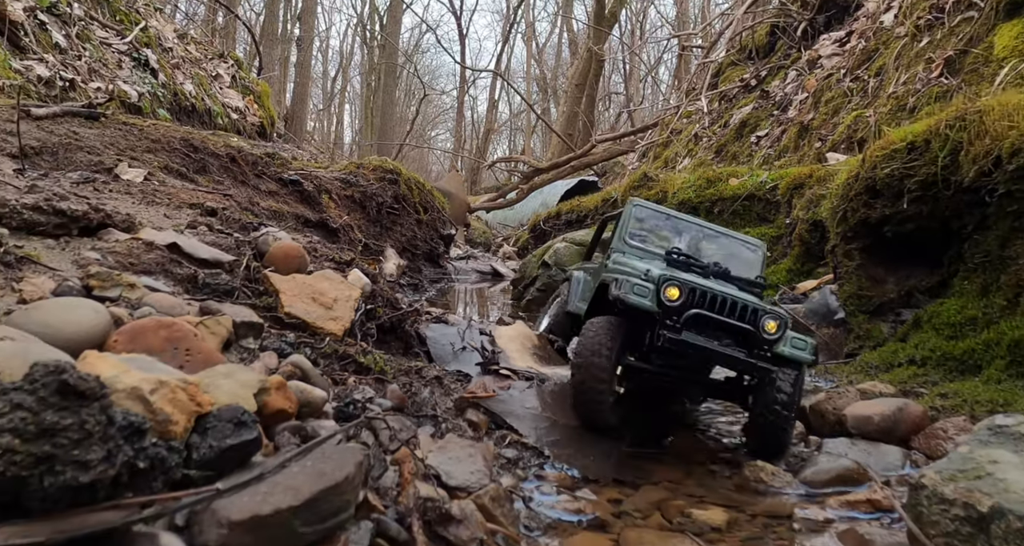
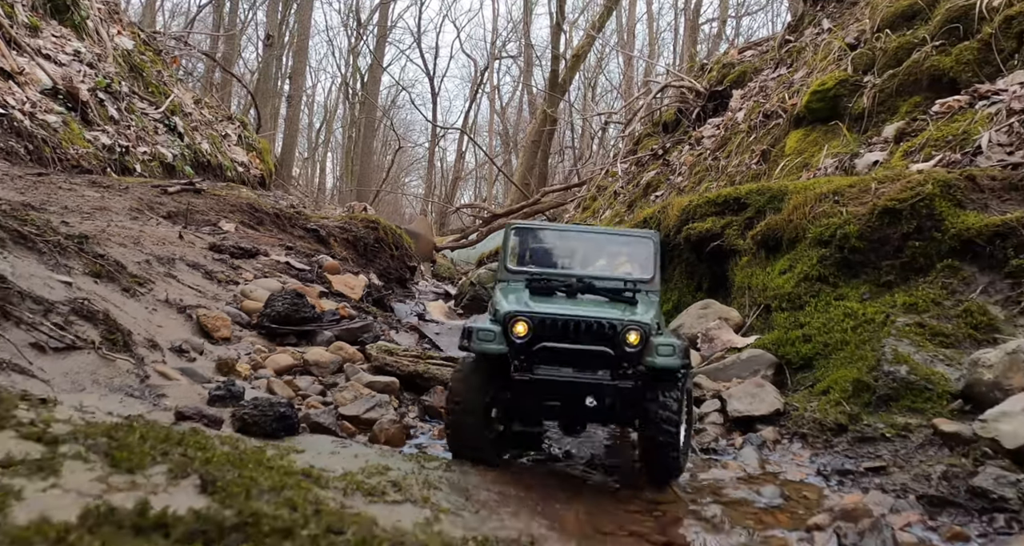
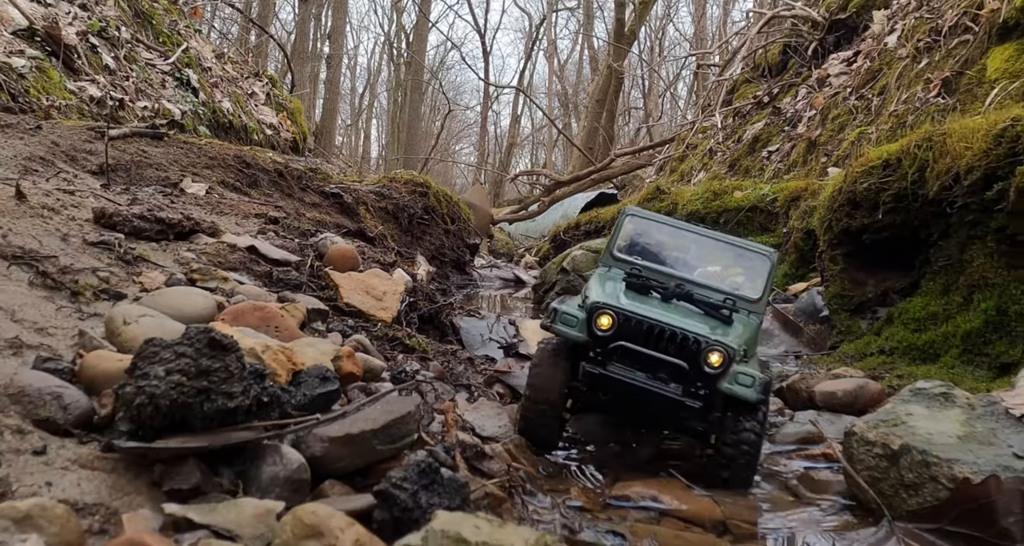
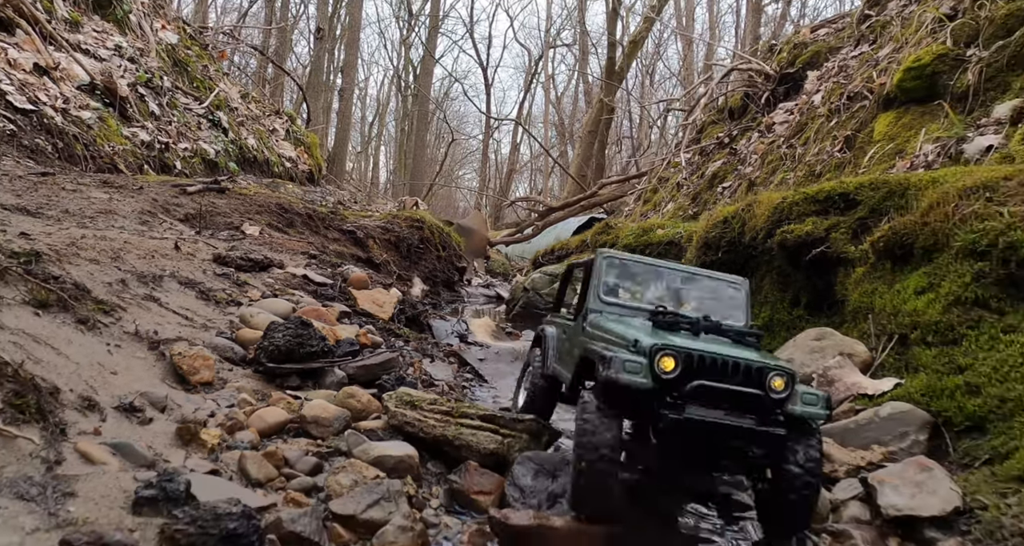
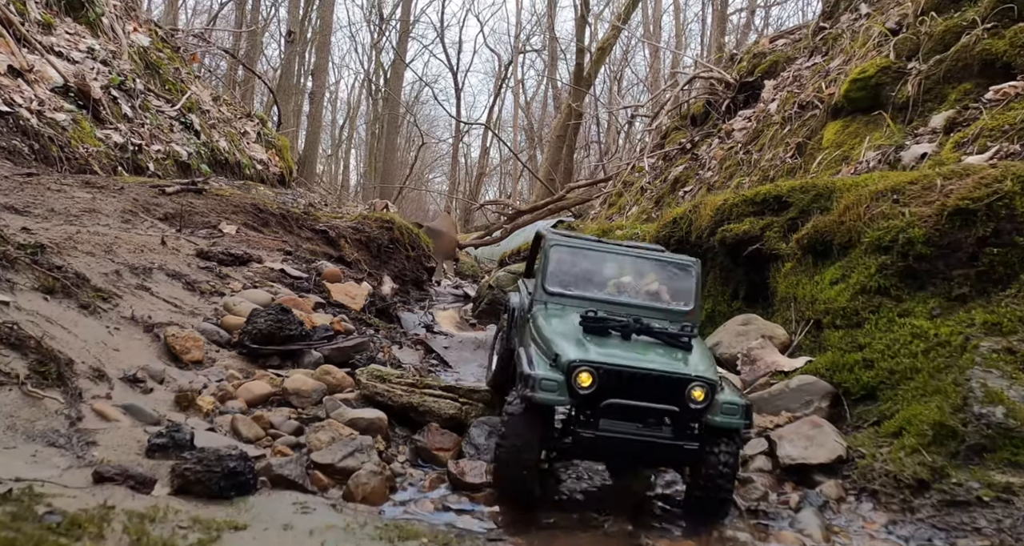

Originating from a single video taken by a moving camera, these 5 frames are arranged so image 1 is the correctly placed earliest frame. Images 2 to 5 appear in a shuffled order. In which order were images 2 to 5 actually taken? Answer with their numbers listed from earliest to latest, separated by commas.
3, 4, 5, 2
